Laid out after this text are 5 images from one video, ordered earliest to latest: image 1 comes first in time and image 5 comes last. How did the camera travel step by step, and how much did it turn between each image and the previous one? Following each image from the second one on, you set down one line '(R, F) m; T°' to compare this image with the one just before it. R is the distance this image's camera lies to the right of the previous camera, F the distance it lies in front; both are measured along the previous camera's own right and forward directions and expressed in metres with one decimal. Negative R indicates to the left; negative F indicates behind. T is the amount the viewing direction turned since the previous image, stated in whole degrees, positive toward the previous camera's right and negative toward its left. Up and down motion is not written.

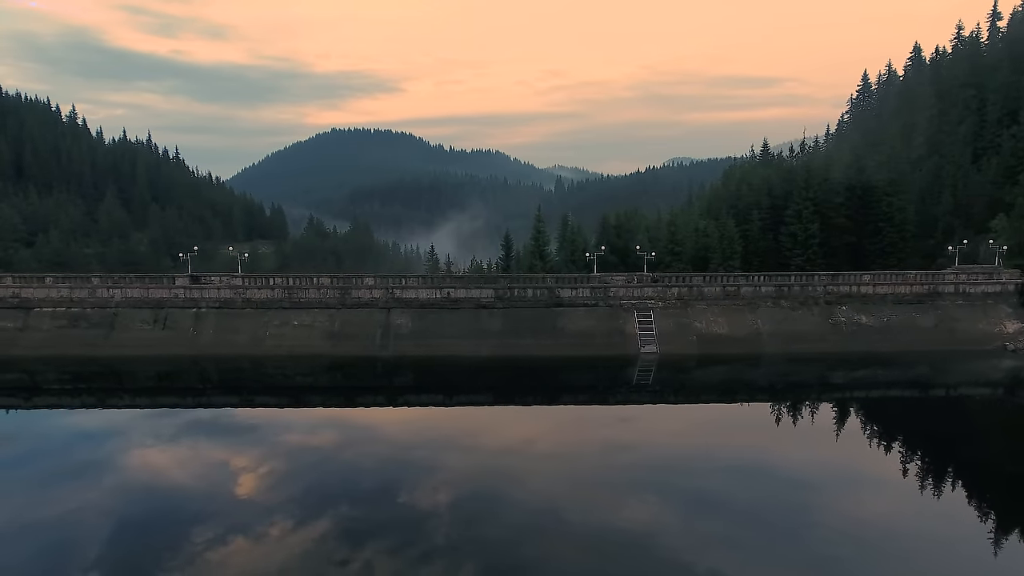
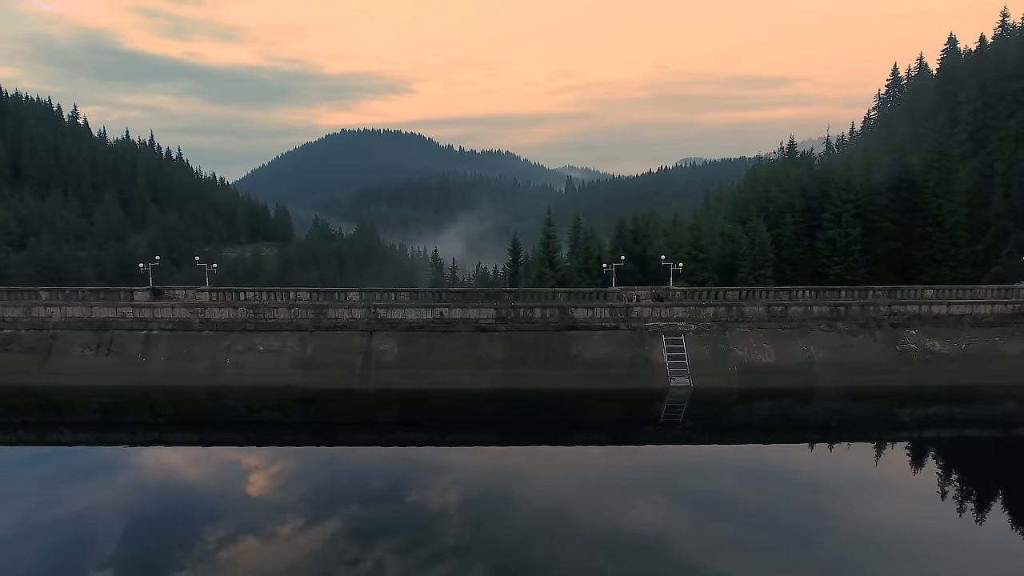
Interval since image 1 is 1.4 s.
(+0.2, +5.3) m; -1°
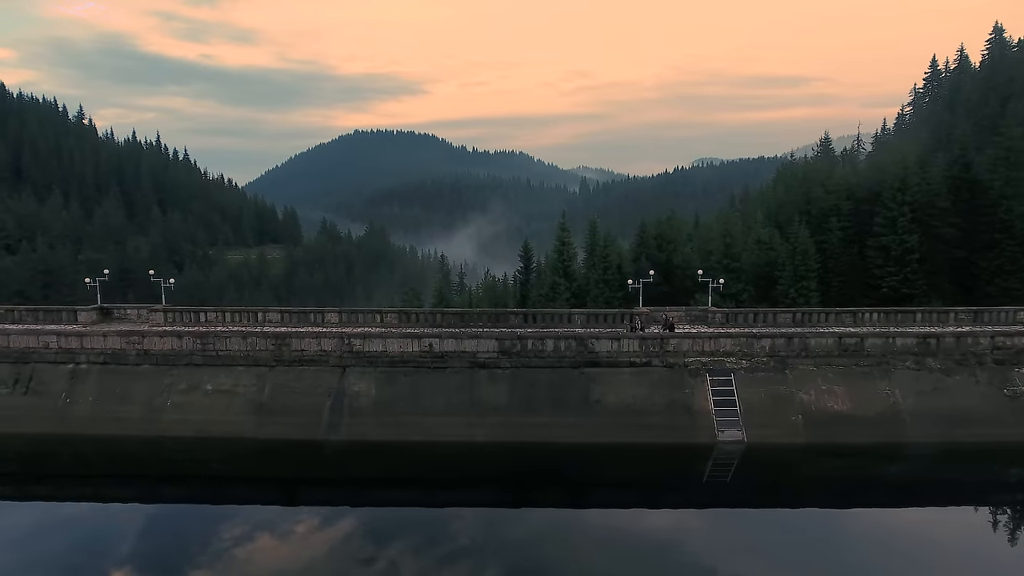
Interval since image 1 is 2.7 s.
(+0.3, +5.6) m; -1°
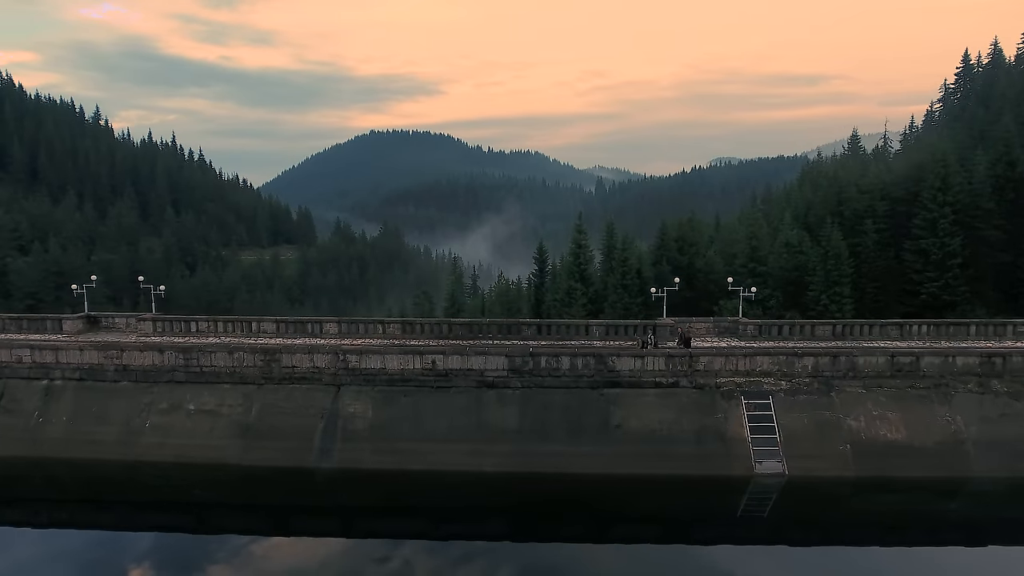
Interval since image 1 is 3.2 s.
(+0.1, +2.3) m; -1°
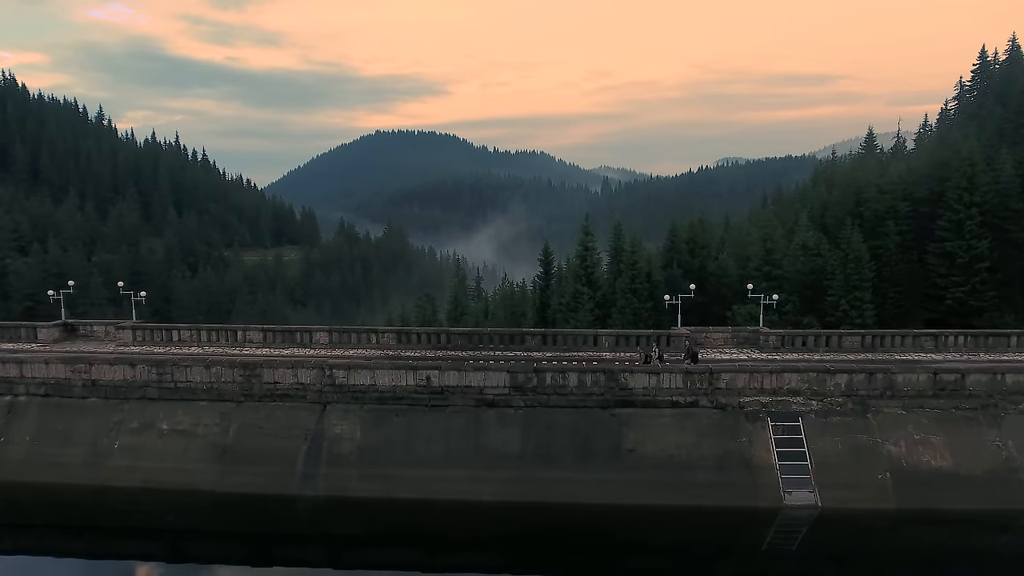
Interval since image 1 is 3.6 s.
(+0.1, +1.9) m; 0°
